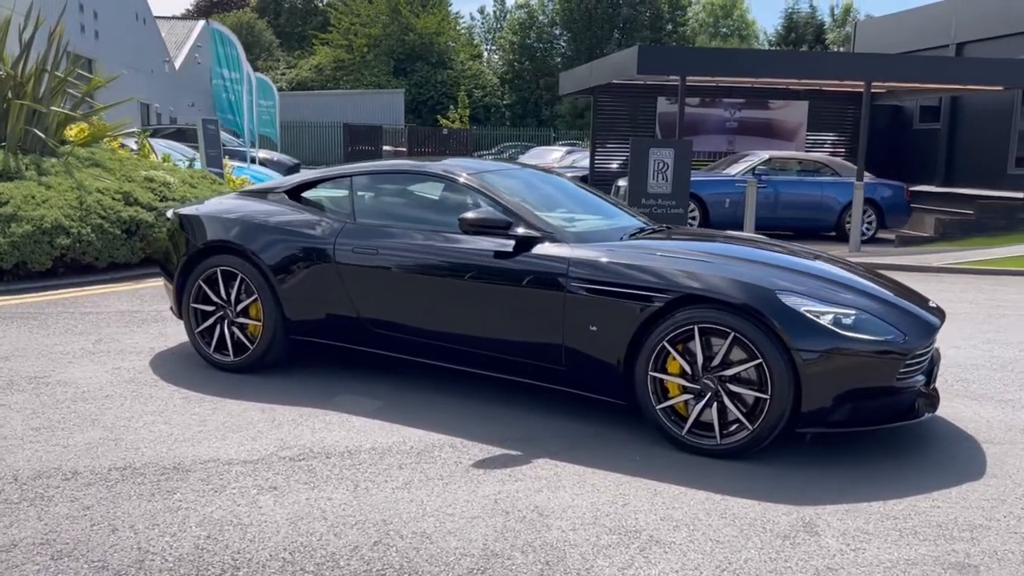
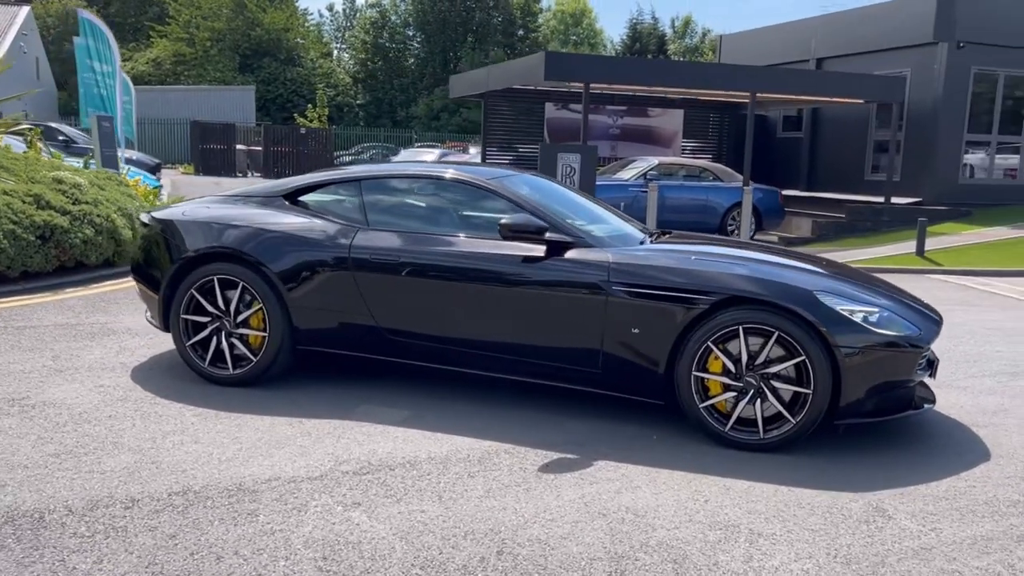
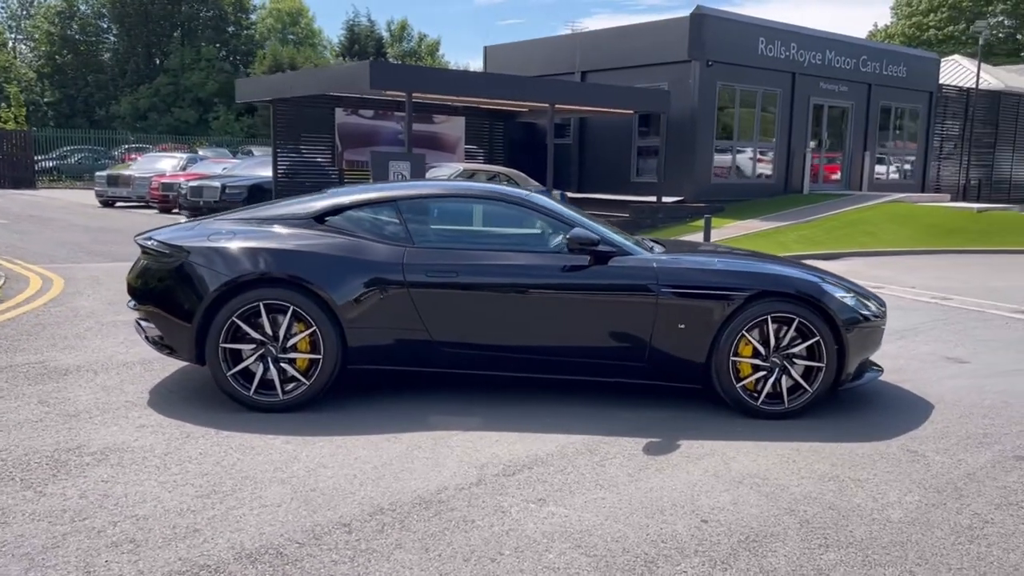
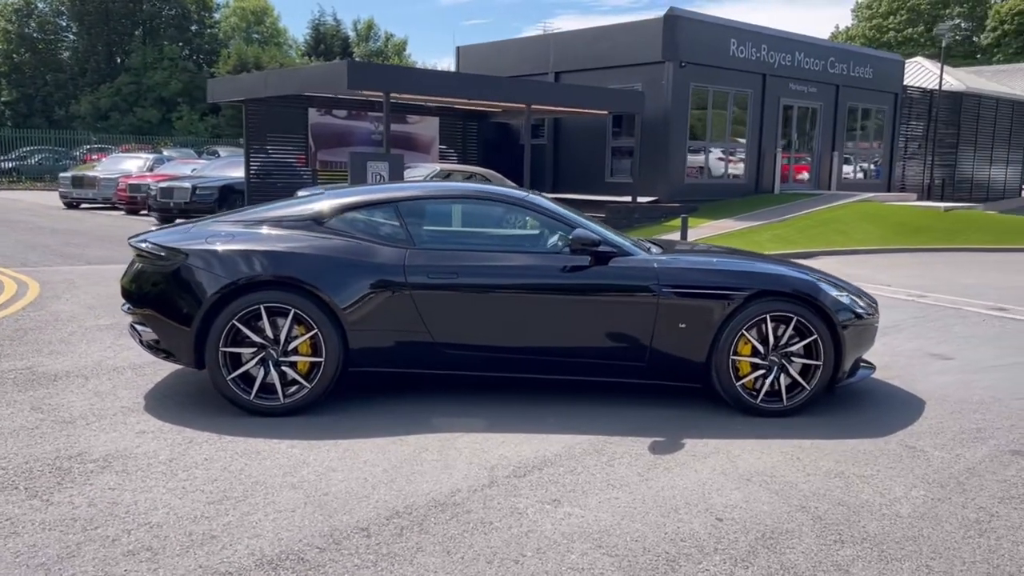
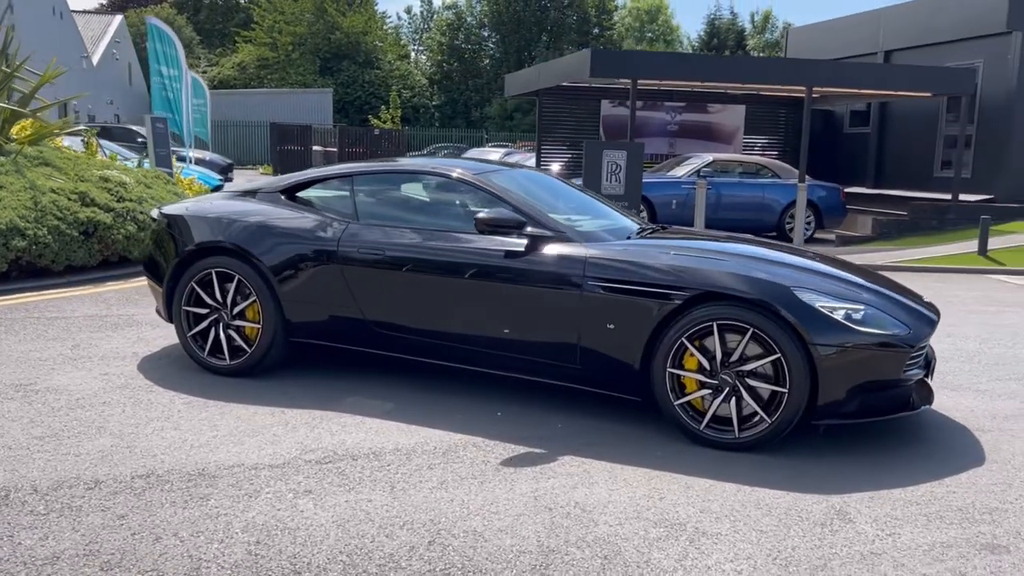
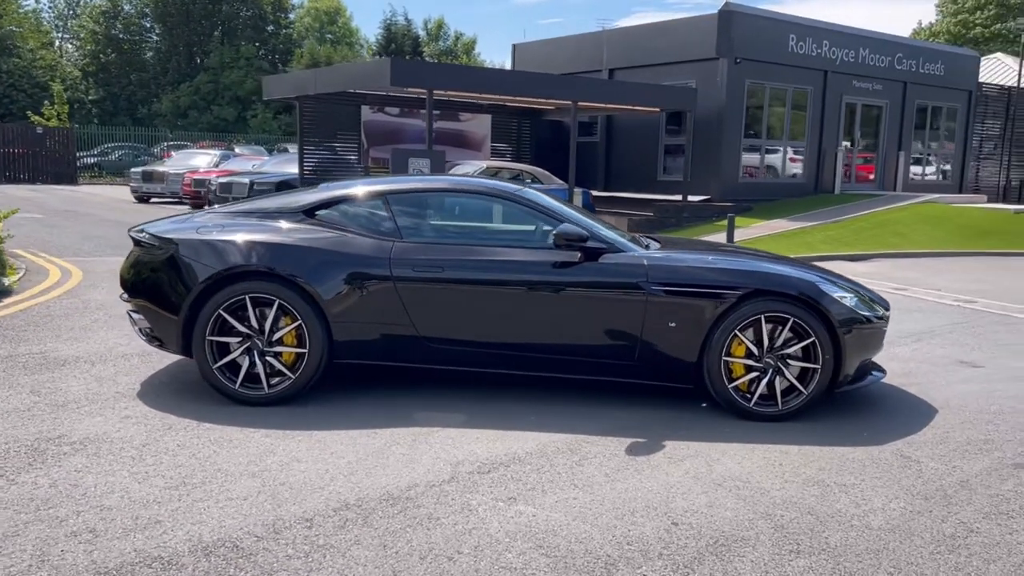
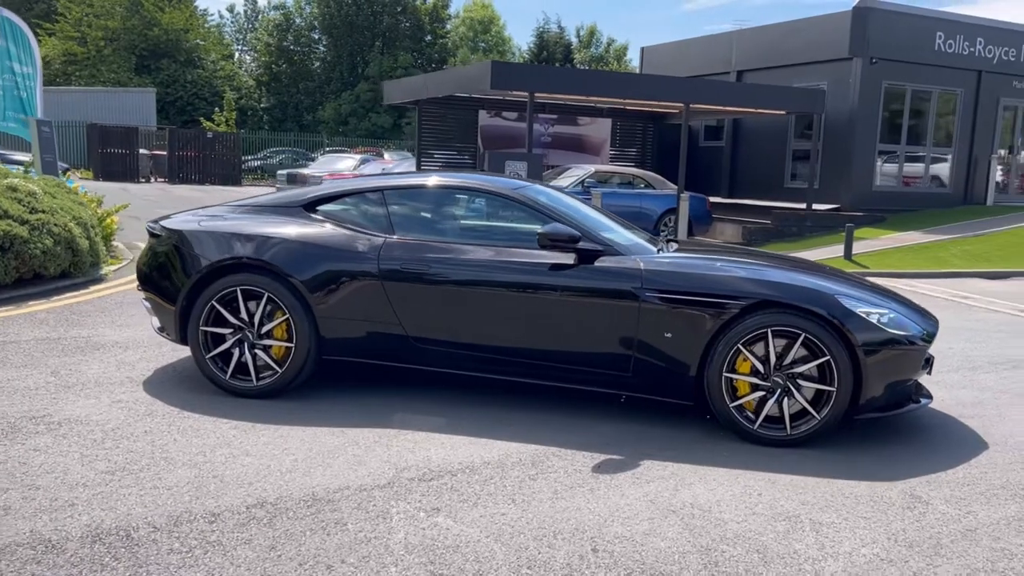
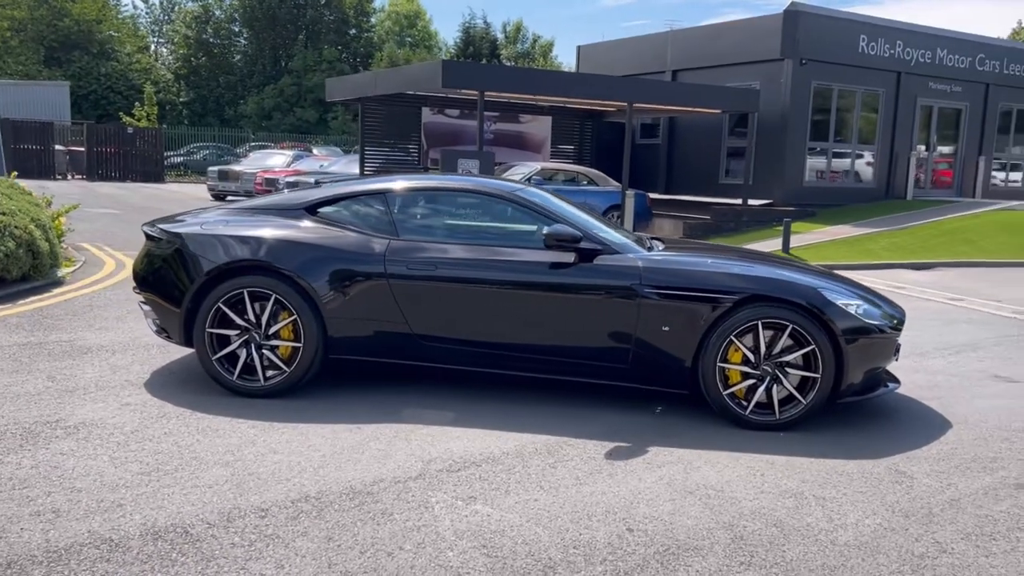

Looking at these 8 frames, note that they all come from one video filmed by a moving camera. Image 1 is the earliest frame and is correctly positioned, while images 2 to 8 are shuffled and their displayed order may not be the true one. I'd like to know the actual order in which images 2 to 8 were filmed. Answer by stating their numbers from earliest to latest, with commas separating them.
5, 2, 7, 8, 6, 3, 4
